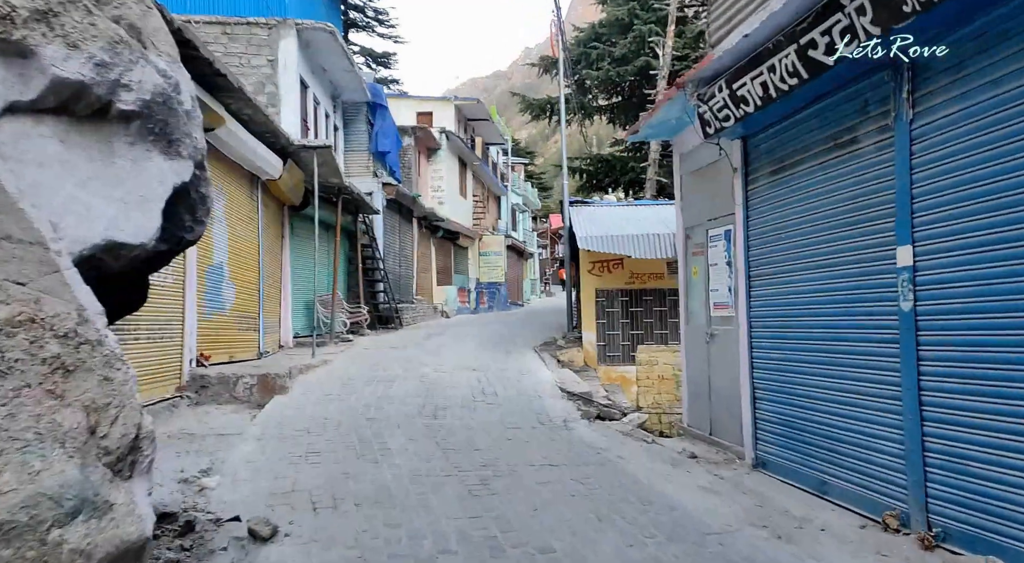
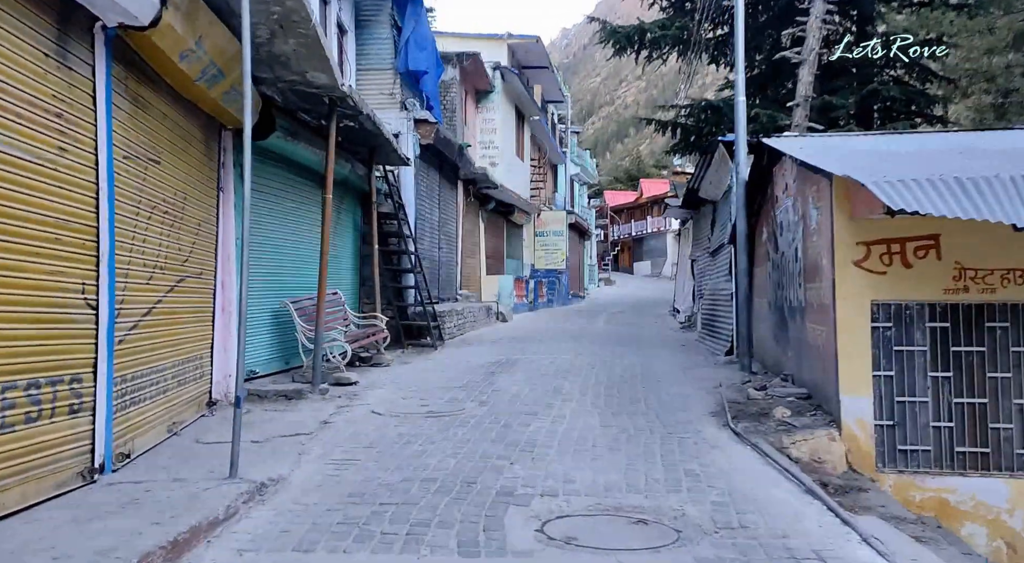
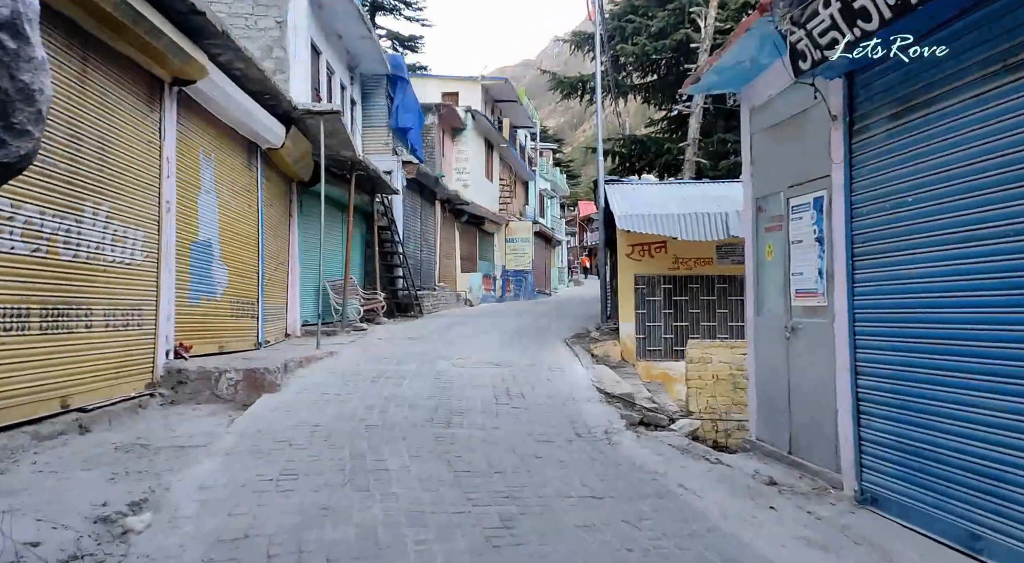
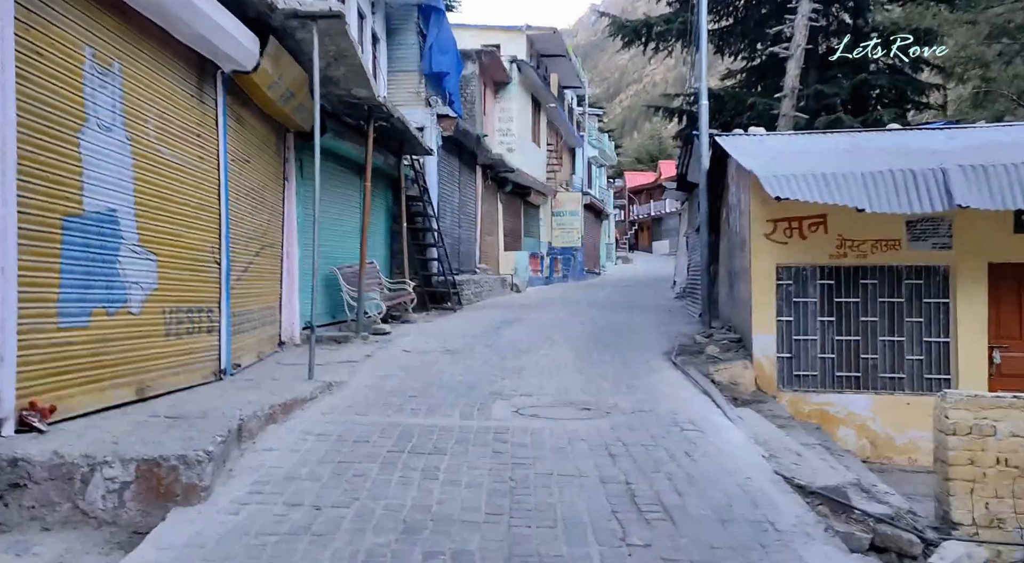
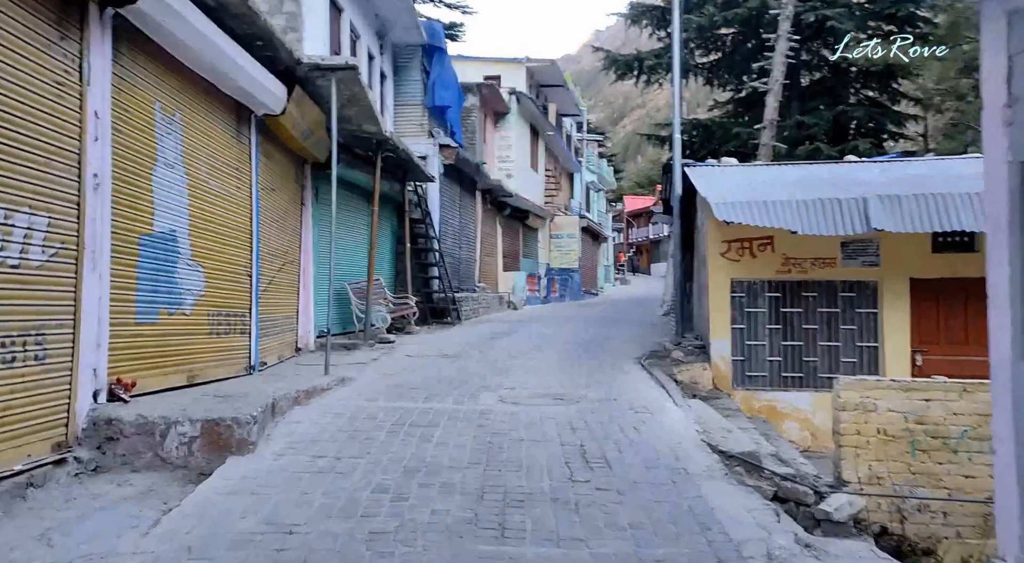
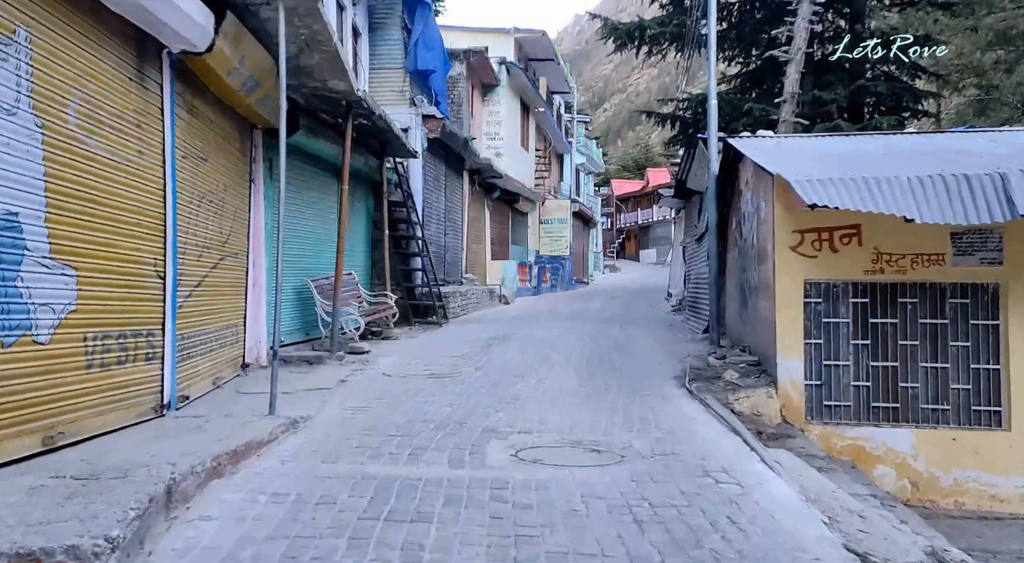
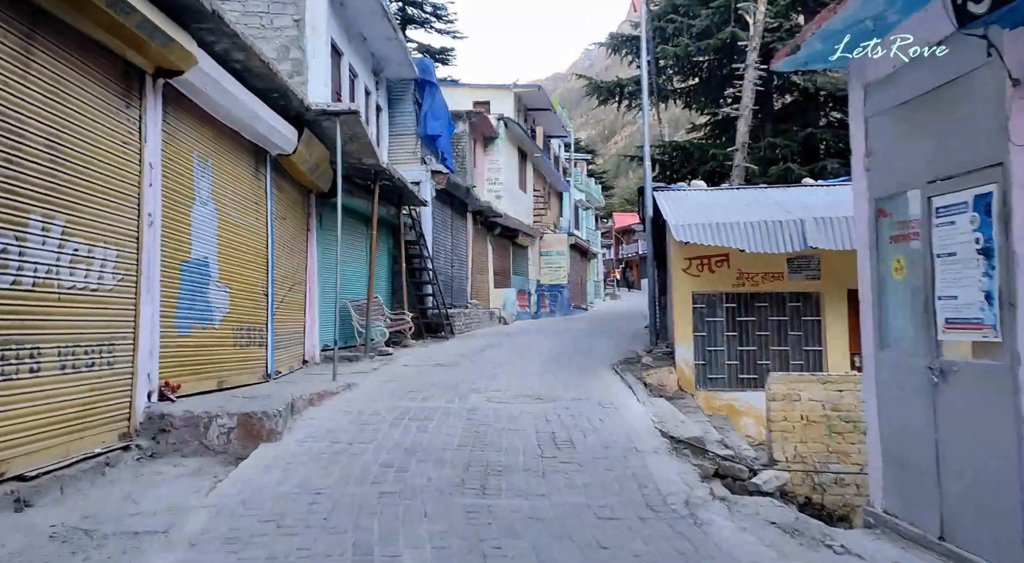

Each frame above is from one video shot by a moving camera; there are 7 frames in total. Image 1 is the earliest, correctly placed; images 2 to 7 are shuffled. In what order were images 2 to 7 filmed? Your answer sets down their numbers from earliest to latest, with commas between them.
3, 7, 5, 4, 6, 2
